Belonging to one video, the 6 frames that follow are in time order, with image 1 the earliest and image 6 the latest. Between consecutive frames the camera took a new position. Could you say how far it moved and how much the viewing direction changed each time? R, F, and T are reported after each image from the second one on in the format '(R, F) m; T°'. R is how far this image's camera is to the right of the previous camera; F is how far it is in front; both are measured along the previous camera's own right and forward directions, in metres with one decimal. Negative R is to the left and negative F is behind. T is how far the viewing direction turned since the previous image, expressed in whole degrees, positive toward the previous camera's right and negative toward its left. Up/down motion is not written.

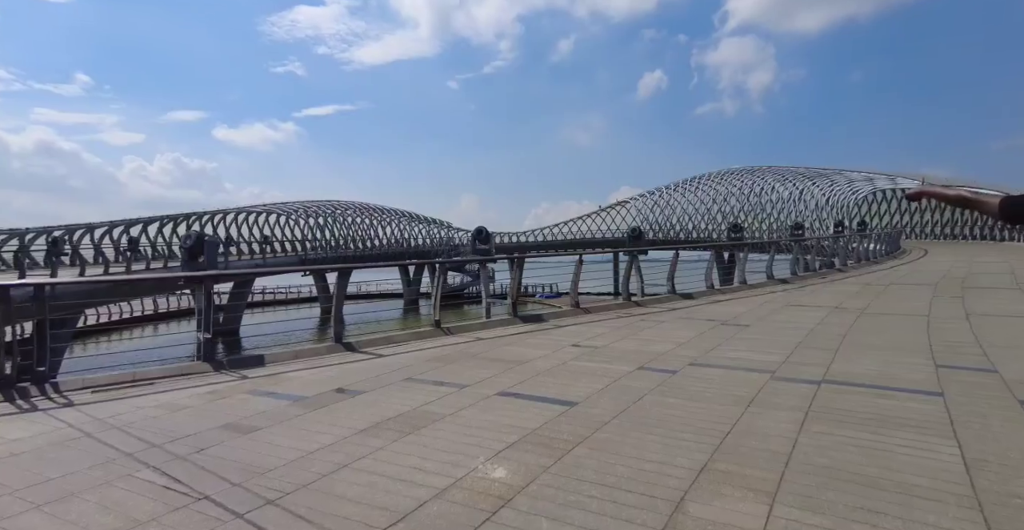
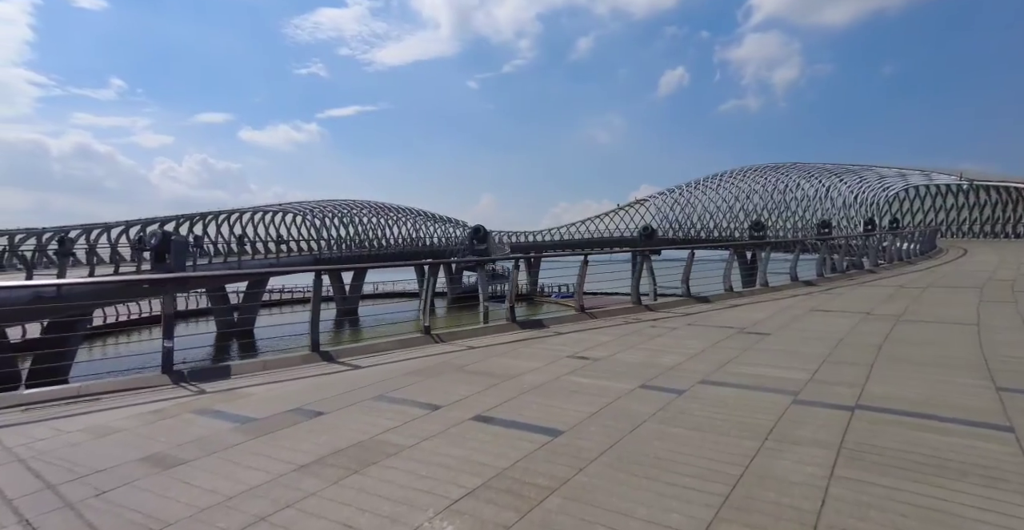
(+0.3, +0.7) m; -2°
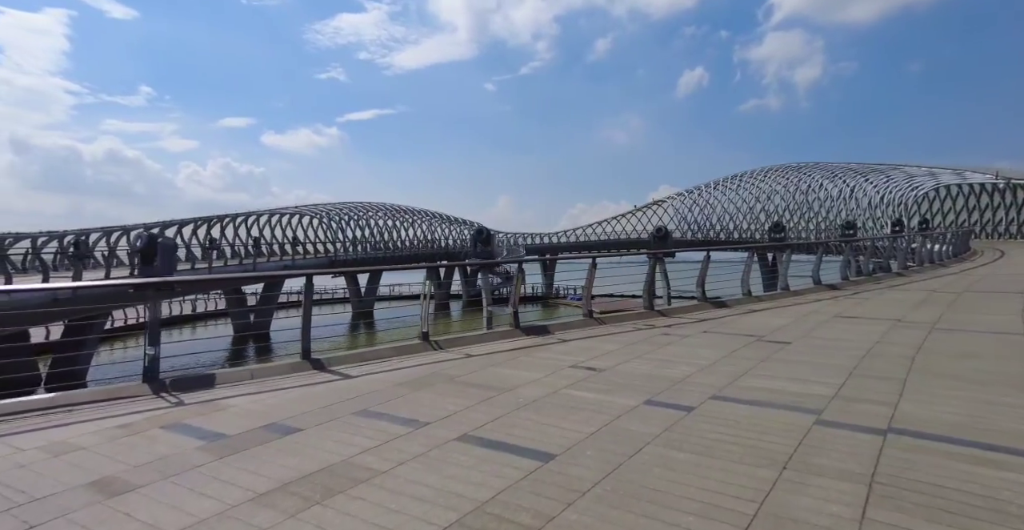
(+0.2, +0.4) m; -2°
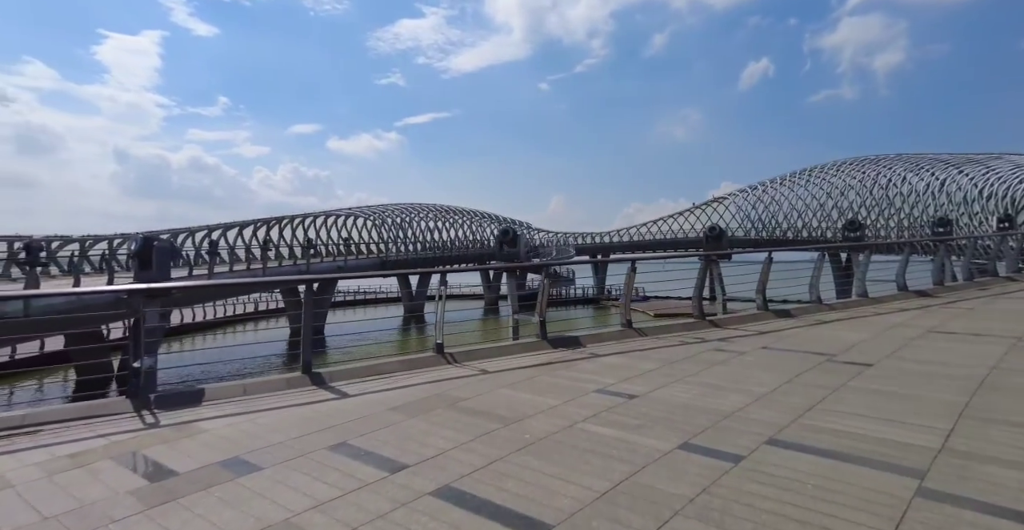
(+0.3, +0.9) m; -5°
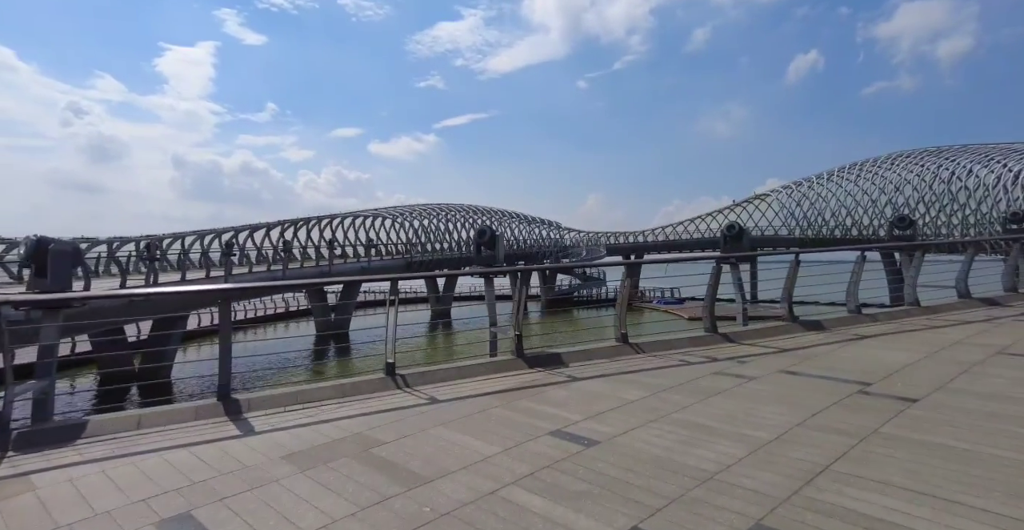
(+0.7, +1.0) m; -4°
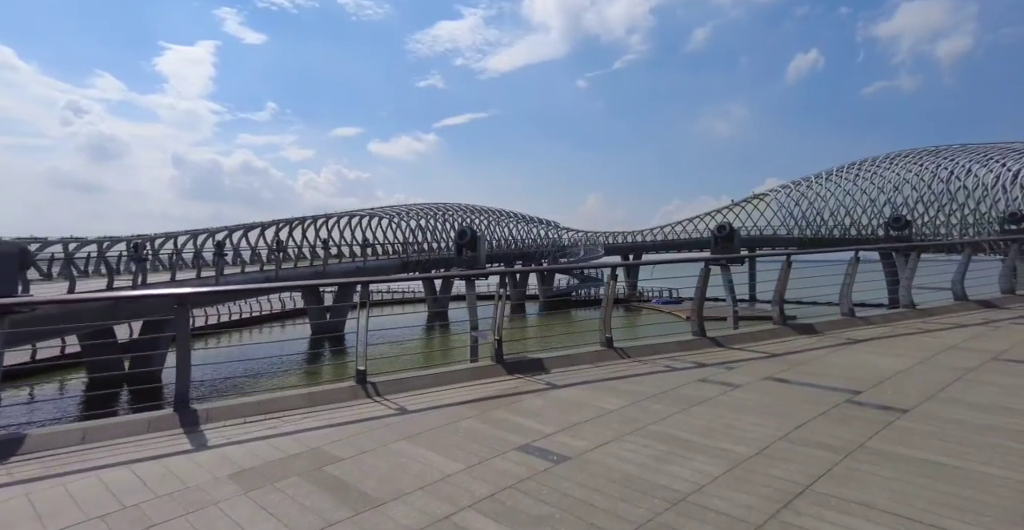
(+0.2, +0.2) m; 0°
